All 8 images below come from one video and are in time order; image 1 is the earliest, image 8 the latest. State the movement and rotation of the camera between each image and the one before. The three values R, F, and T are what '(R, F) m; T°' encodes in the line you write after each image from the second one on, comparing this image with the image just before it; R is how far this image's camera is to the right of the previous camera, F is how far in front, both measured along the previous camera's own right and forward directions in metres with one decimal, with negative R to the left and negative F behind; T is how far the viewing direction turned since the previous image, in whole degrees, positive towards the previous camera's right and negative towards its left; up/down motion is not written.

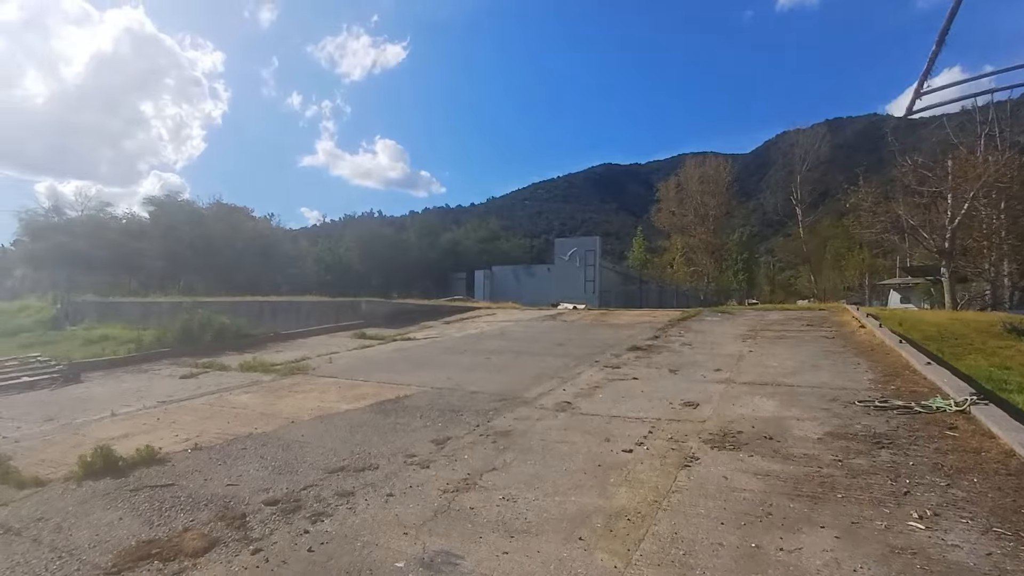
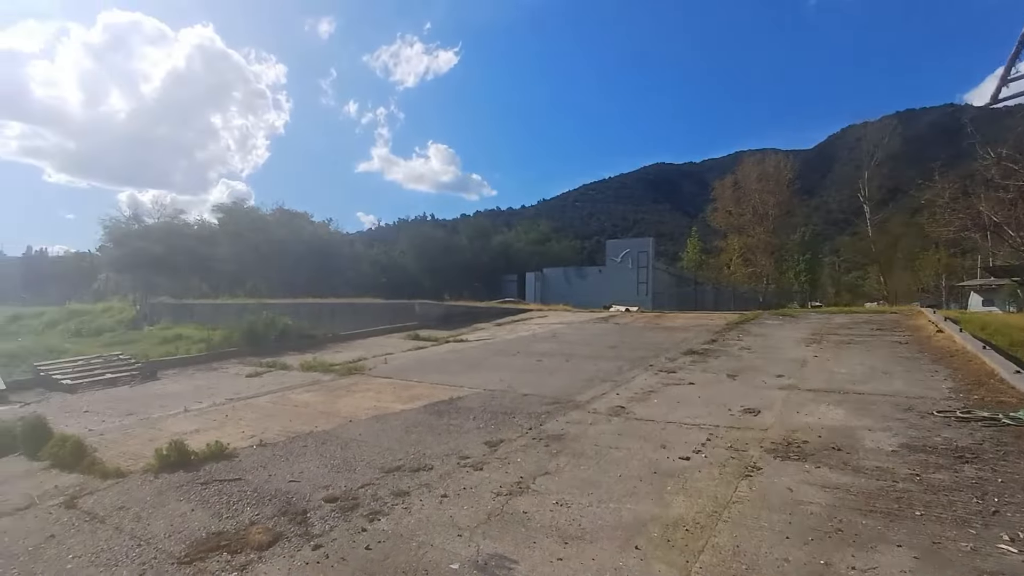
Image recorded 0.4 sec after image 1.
(0.0, 0.0) m; -5°
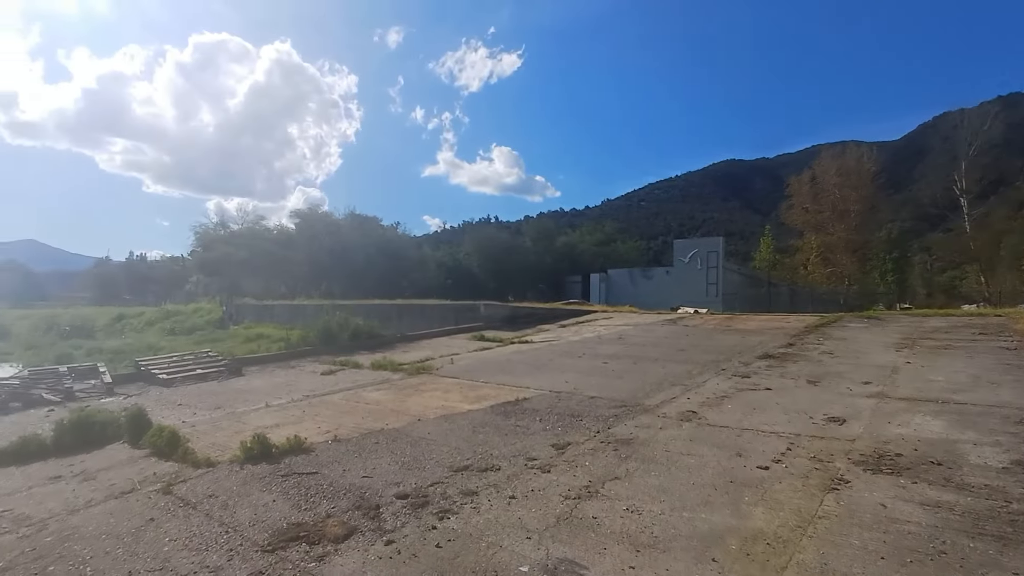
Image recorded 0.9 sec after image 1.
(0.0, 0.0) m; -7°
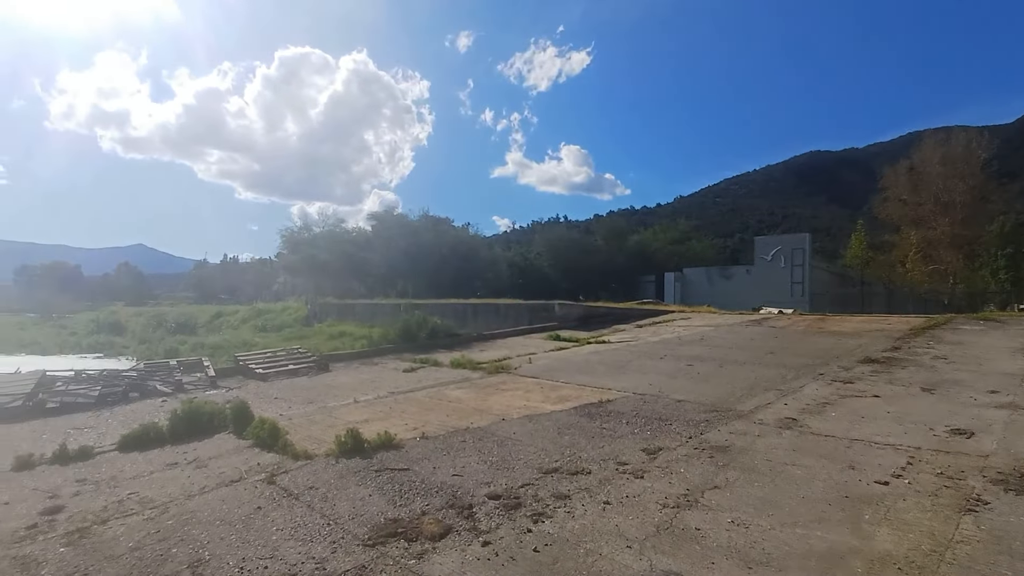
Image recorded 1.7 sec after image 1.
(-0.2, +0.1) m; -7°
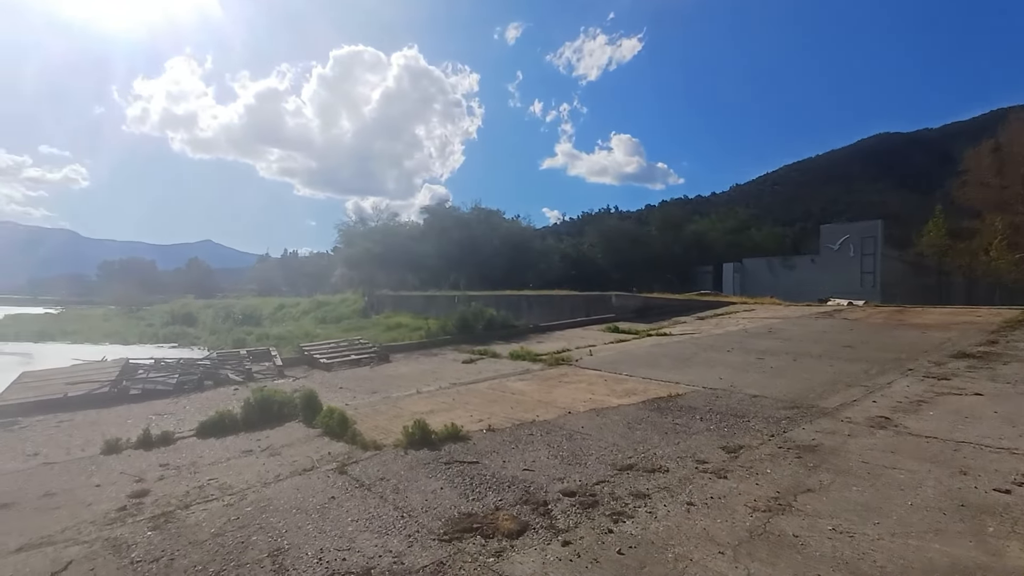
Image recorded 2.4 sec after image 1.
(-0.2, +0.2) m; -5°
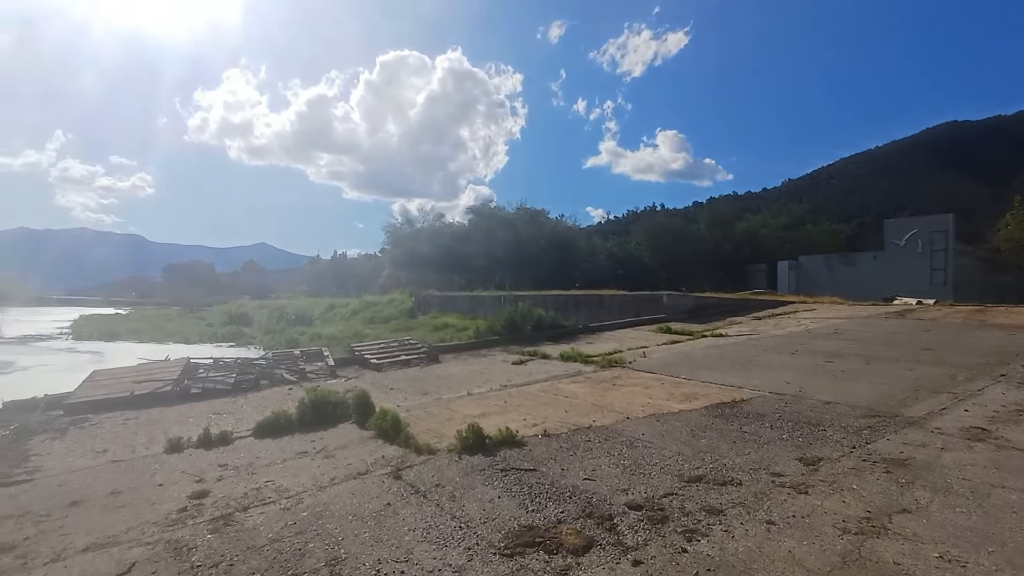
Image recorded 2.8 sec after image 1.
(-0.1, +0.2) m; -5°
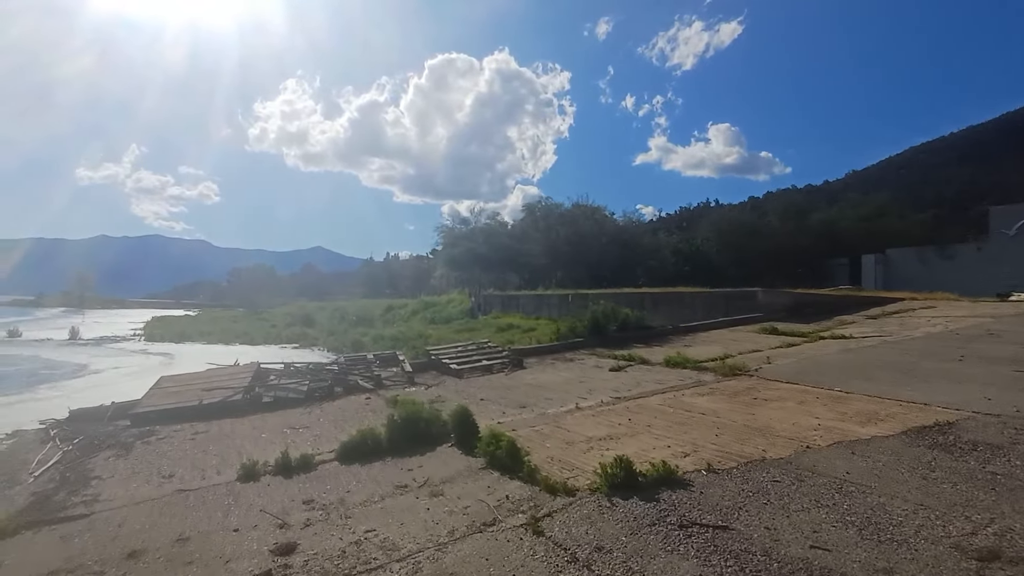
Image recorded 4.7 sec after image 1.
(-0.9, +1.3) m; -5°
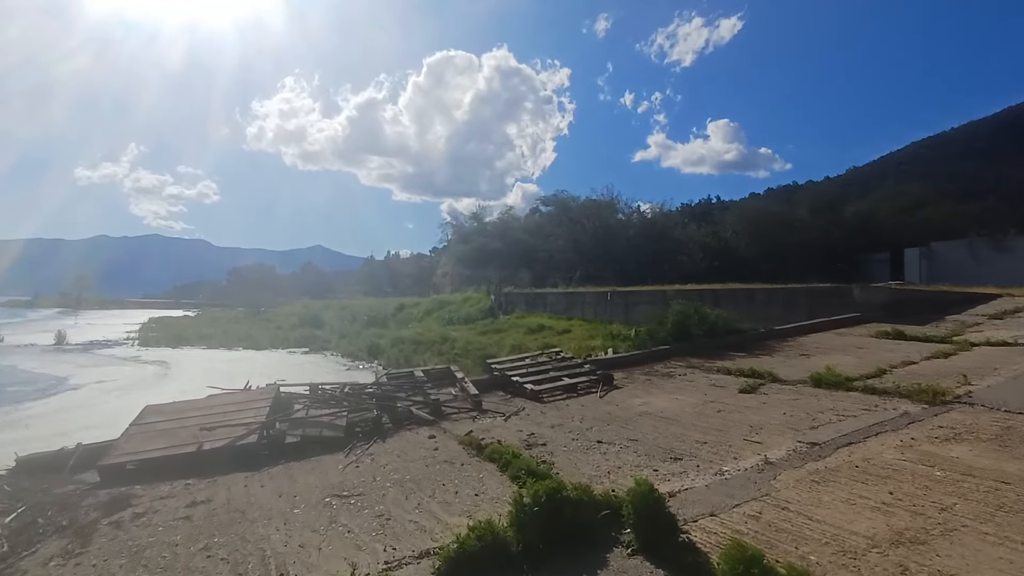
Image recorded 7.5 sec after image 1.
(-1.4, +2.5) m; 0°
